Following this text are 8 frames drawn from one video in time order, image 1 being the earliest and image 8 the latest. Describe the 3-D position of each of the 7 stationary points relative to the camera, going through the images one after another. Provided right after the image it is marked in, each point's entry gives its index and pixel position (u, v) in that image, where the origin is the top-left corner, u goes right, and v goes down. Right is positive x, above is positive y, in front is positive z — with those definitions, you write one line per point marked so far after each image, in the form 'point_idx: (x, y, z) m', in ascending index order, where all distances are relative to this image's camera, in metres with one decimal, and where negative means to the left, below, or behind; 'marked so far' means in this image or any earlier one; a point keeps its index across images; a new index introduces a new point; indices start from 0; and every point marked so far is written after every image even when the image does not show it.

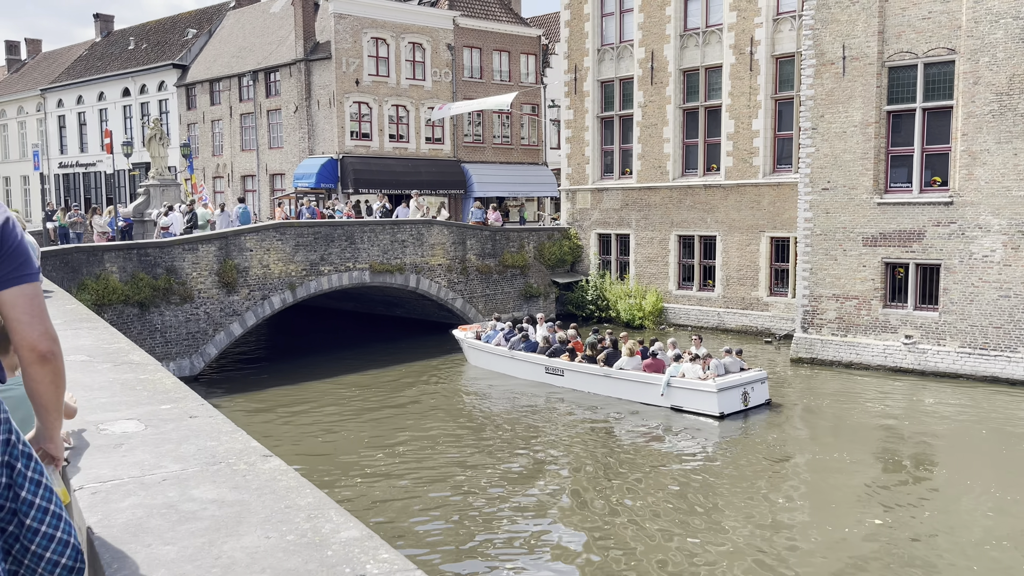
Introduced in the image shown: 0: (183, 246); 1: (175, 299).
0: (-8.2, +1.1, +19.8) m
1: (-8.4, -0.3, +19.8) m
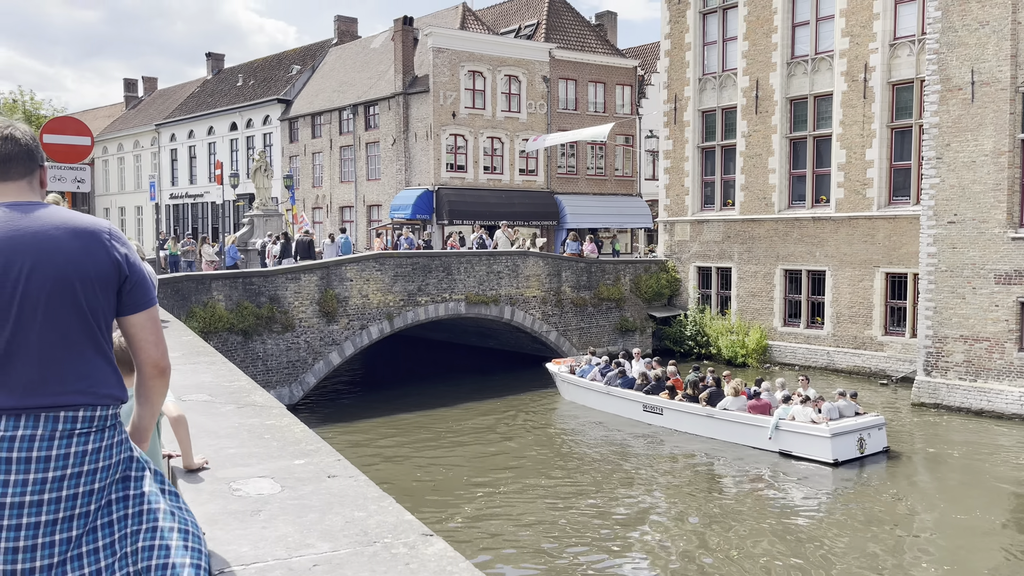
0: (-5.7, +0.4, +20.1) m
1: (-5.9, -1.0, +20.1) m
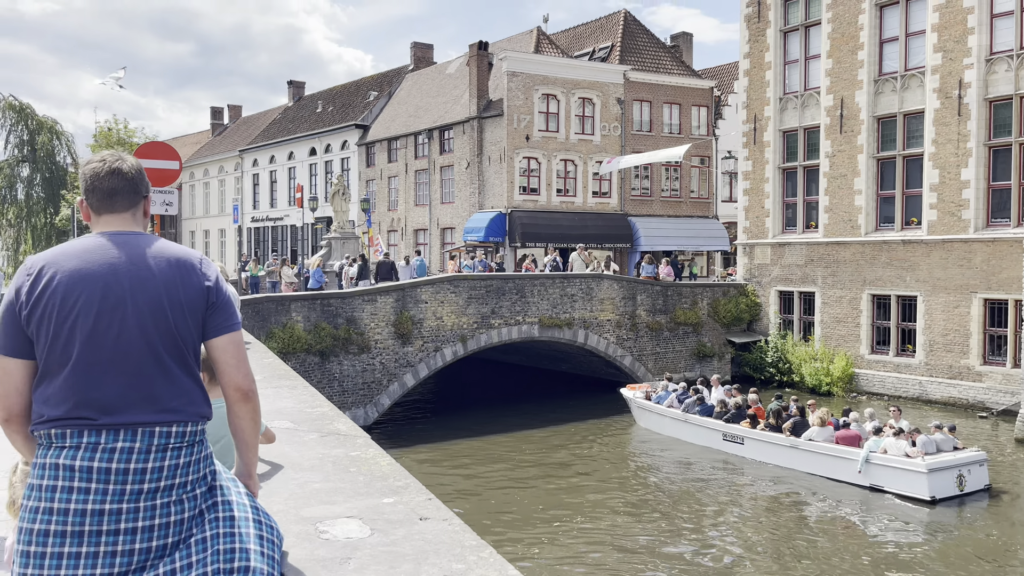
0: (-3.8, -0.2, +20.3) m
1: (-4.0, -1.5, +20.2) m
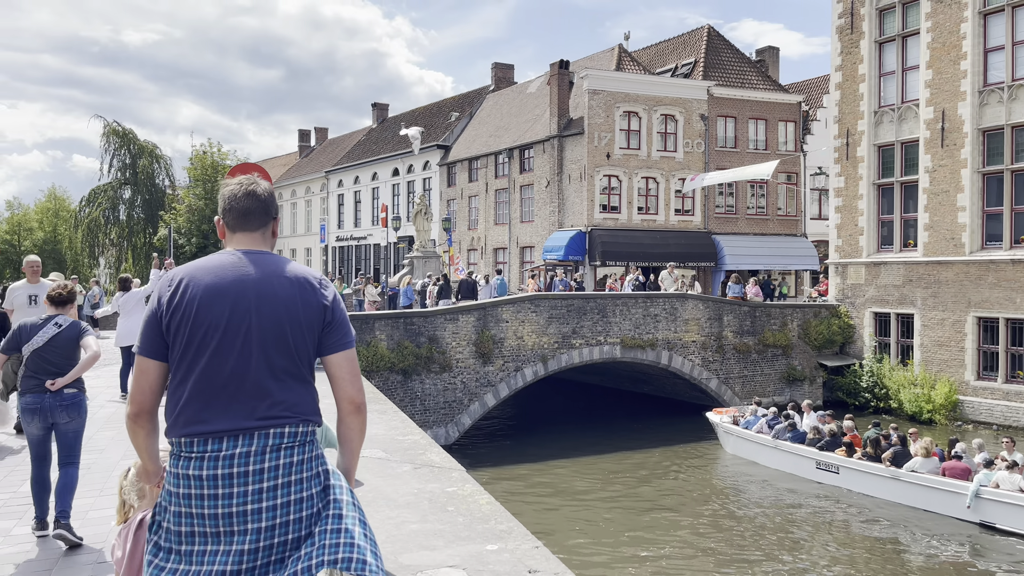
0: (-1.7, -0.7, +20.3) m
1: (-1.9, -2.0, +20.2) m
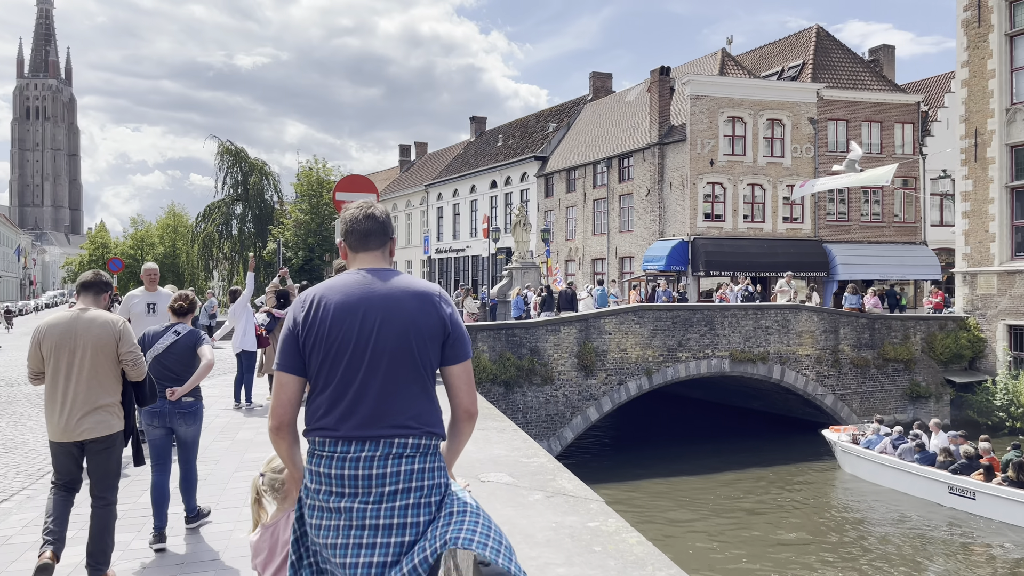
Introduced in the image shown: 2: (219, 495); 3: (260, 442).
0: (+0.9, -1.0, +20.0) m
1: (+0.6, -2.3, +19.9) m
2: (-2.7, -2.0, +7.5) m
3: (-3.0, -1.9, +9.5) m
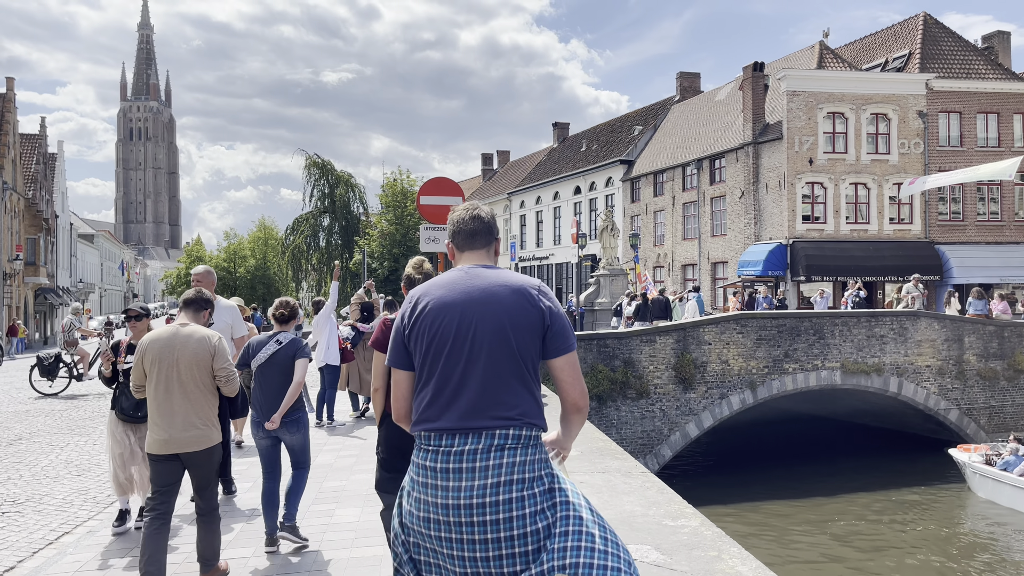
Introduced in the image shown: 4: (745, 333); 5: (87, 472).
0: (+3.1, -1.1, +18.8) m
1: (+2.8, -2.5, +18.8) m
2: (-1.8, -2.0, +6.7) m
3: (-1.9, -2.0, +8.8) m
4: (+5.8, -1.1, +19.7) m
5: (-4.4, -1.9, +8.3) m
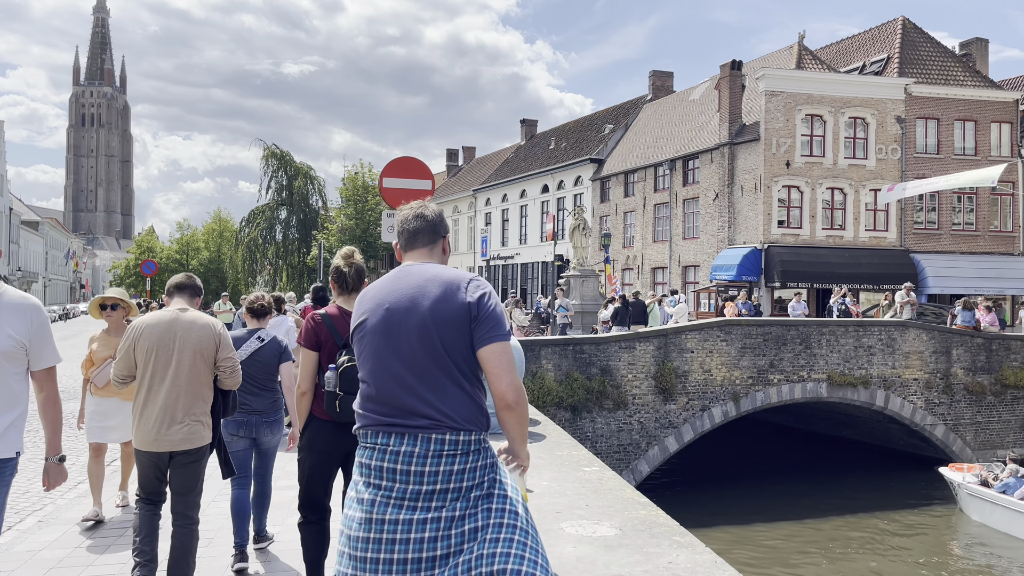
0: (+2.4, -1.2, +17.4) m
1: (+2.1, -2.5, +17.4) m
2: (-1.9, -2.0, +5.1) m
3: (-2.1, -1.9, +7.2) m
4: (+5.0, -1.2, +18.4) m
5: (-4.6, -1.8, +6.6) m
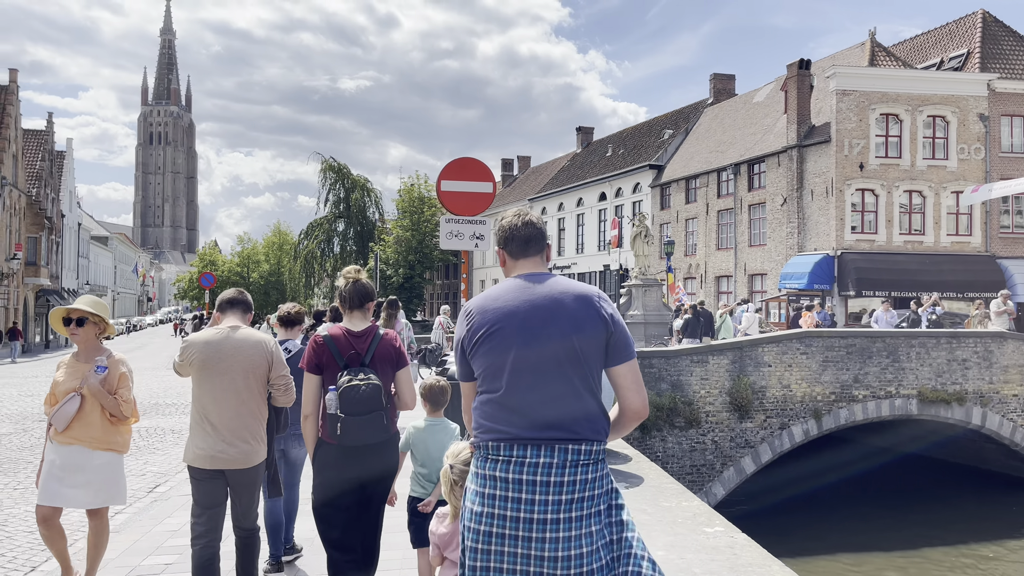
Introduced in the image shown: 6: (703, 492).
0: (+3.7, -1.4, +16.4) m
1: (+3.4, -2.7, +16.3) m
2: (-1.4, -2.1, +4.3) m
3: (-1.4, -2.0, +6.4) m
4: (+6.4, -1.4, +17.2) m
5: (-4.0, -1.9, +6.0) m
6: (+3.9, -4.3, +16.6) m
